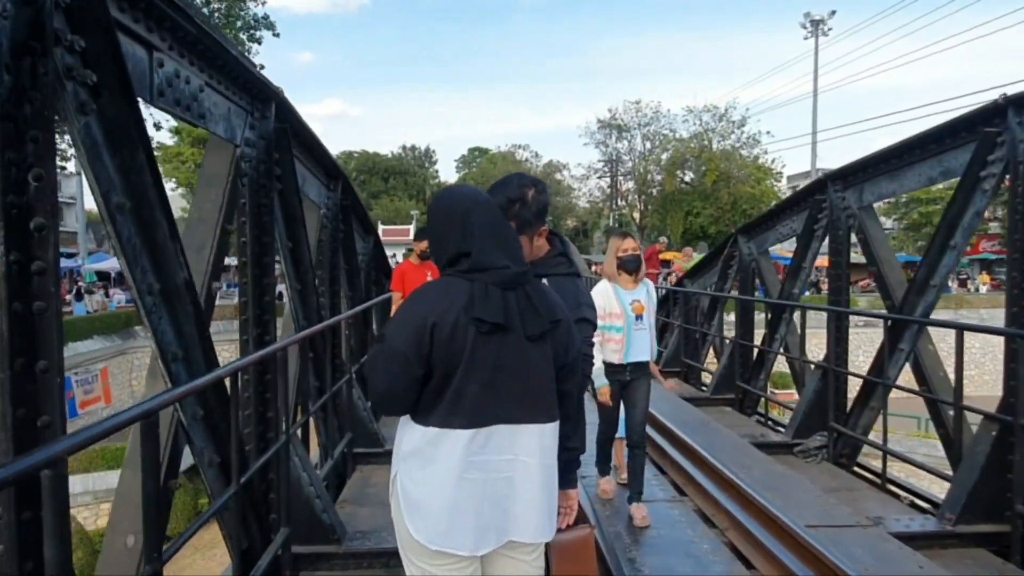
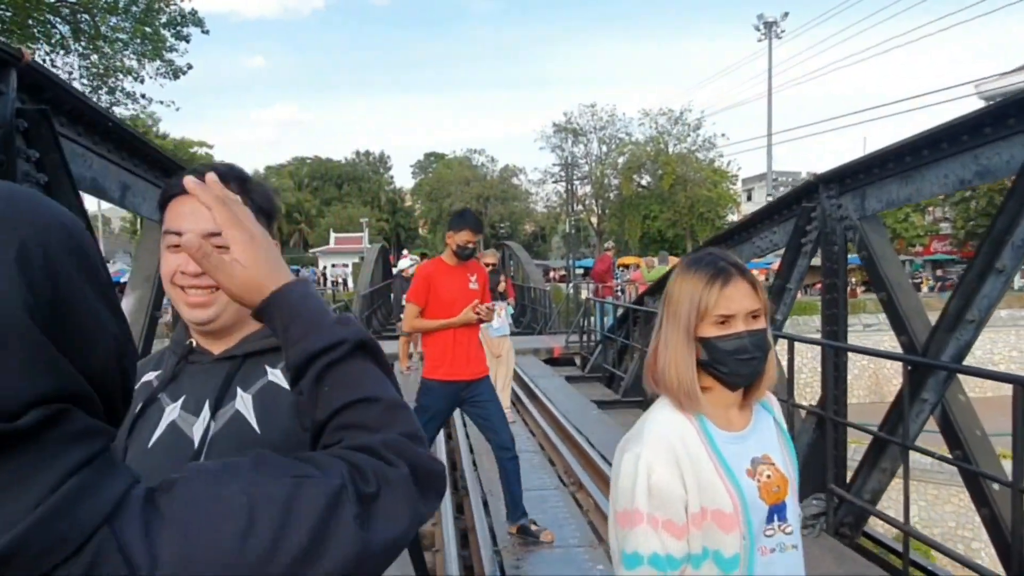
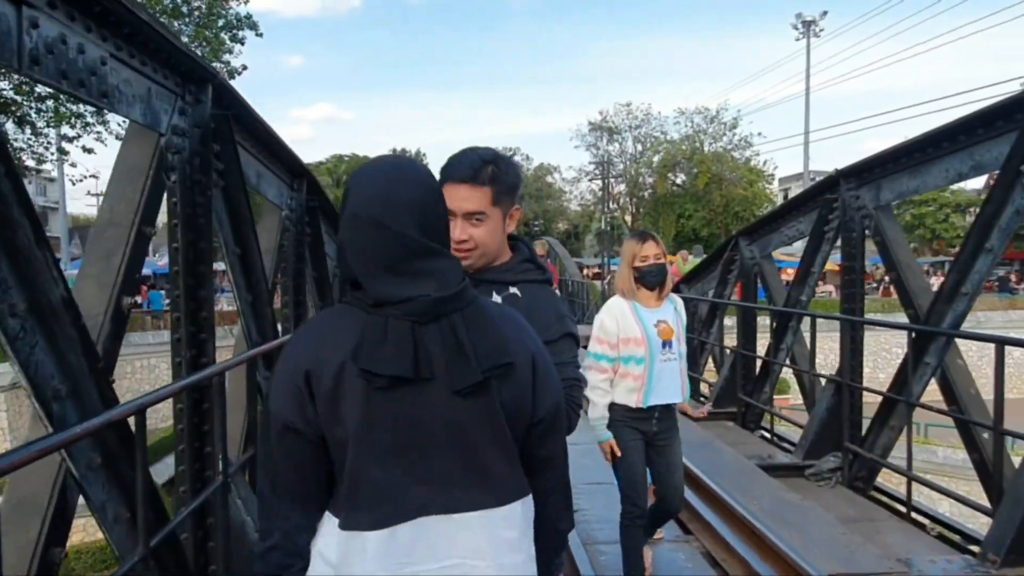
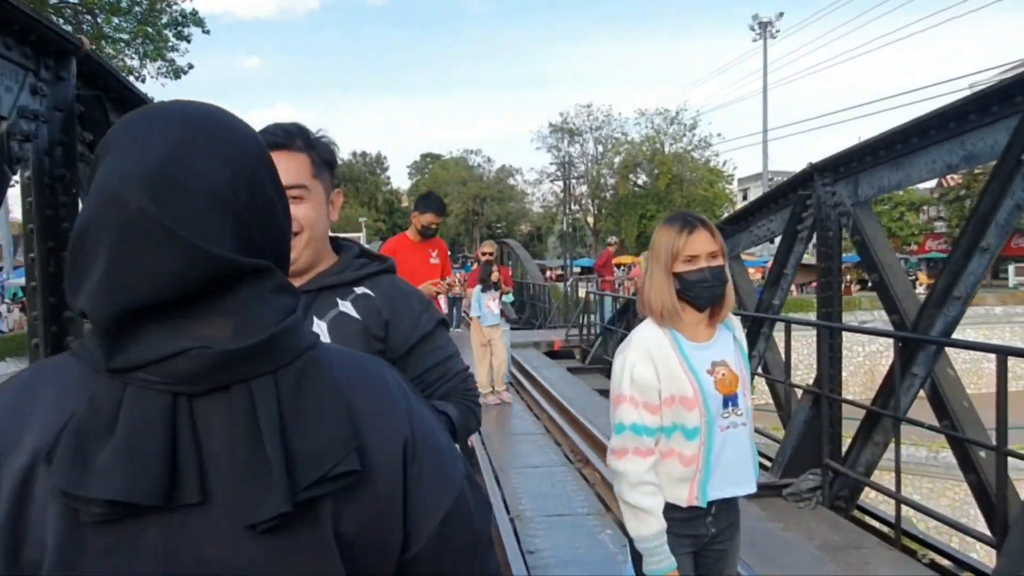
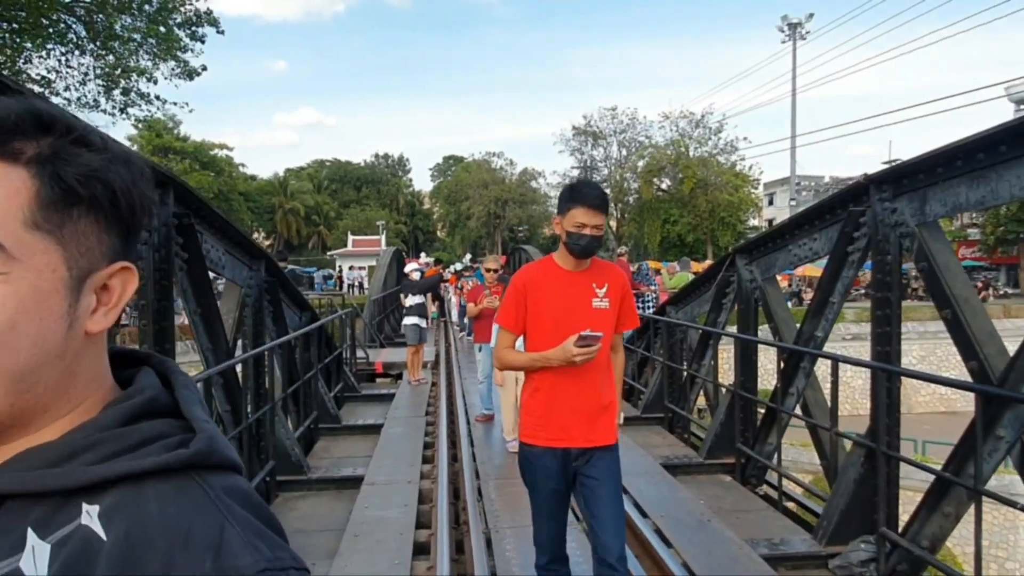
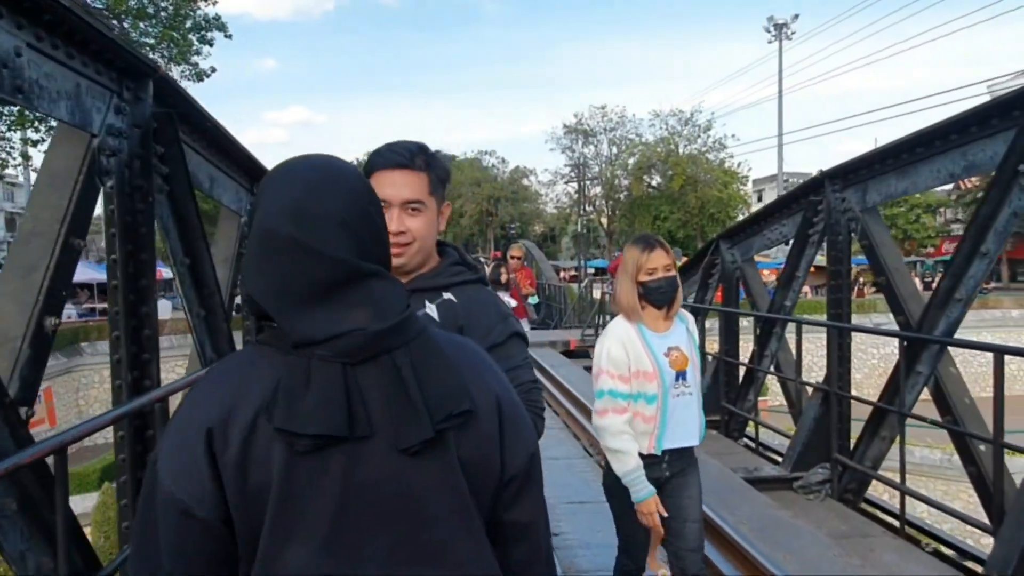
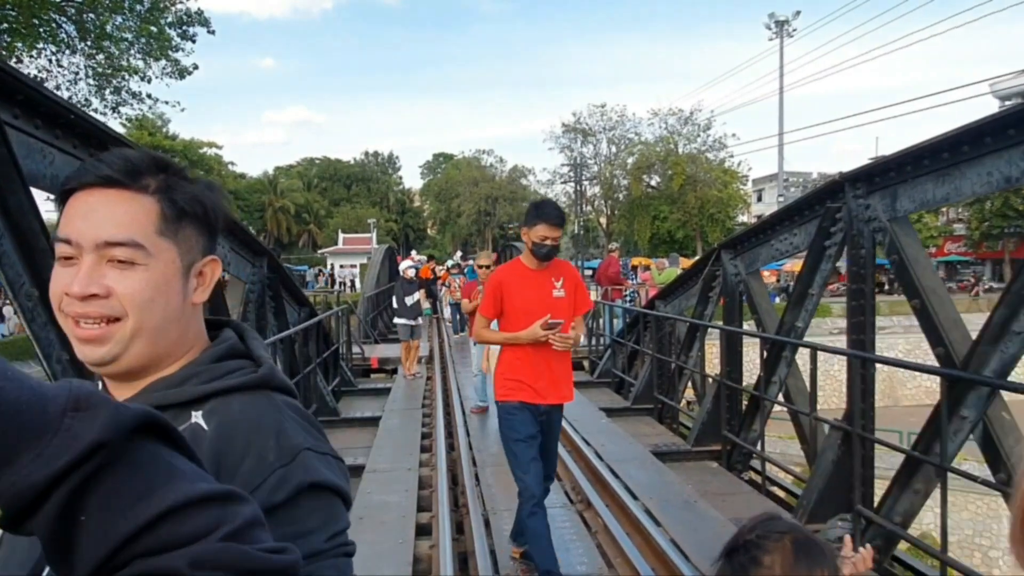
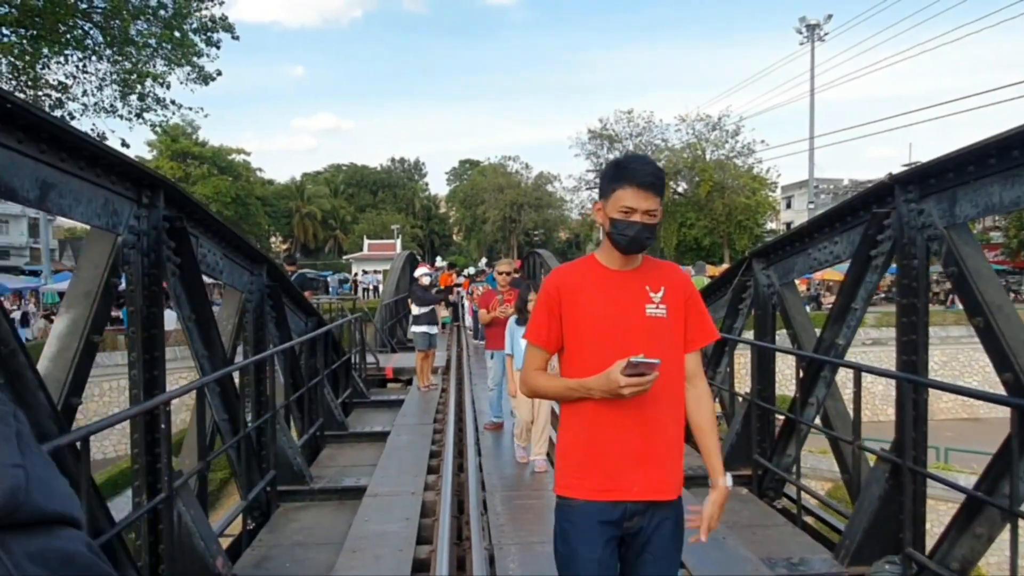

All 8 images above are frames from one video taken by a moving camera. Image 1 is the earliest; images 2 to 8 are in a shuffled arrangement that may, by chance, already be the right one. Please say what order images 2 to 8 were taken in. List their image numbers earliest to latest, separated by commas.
3, 6, 4, 2, 7, 5, 8
